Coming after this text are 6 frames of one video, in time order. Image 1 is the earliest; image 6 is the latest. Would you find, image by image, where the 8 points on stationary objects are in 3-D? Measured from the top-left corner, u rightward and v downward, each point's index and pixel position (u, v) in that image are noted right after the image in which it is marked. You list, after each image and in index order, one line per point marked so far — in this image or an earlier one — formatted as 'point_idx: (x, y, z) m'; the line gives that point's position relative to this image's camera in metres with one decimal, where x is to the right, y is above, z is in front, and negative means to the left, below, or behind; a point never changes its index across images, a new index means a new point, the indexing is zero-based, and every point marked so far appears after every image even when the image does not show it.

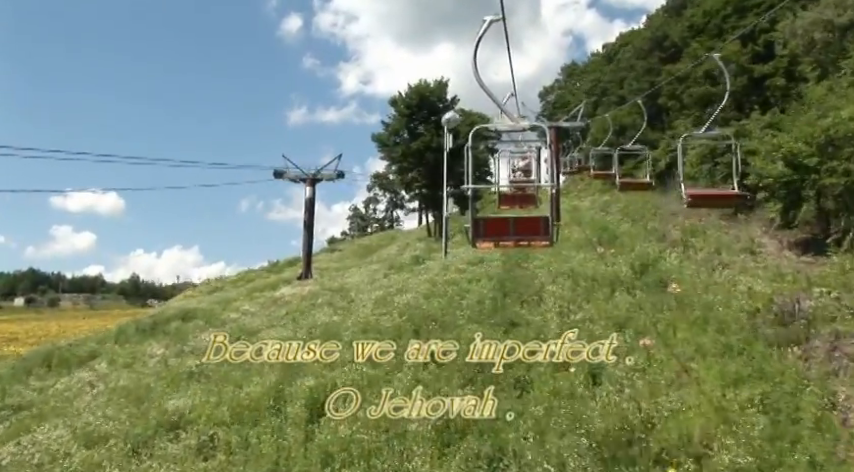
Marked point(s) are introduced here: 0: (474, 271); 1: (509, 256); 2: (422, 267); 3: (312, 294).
0: (+1.1, -0.8, +12.9) m
1: (+2.1, -0.6, +14.9) m
2: (-0.2, -0.9, +16.1) m
3: (-3.5, -1.8, +18.1) m
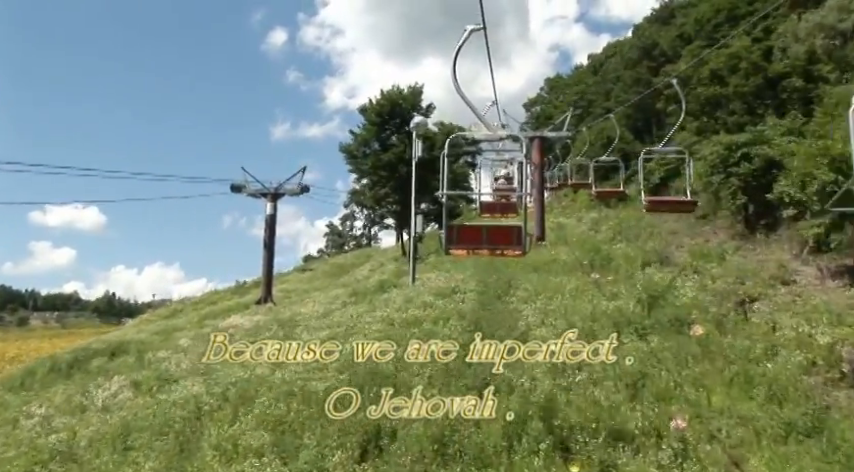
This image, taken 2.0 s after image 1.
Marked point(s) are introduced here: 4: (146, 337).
0: (+0.3, -1.3, +10.4) m
1: (+1.2, -1.1, +12.3) m
2: (-1.0, -1.4, +13.5) m
3: (-4.4, -2.4, +15.4) m
4: (-9.7, -3.5, +19.9) m
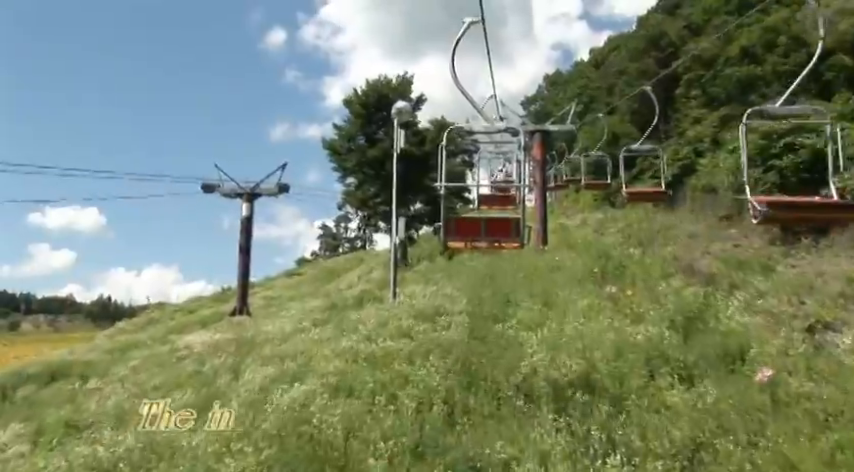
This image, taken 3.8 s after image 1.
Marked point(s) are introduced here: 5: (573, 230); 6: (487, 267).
0: (0.0, -1.4, +8.1) m
1: (+0.9, -1.2, +10.1) m
2: (-1.4, -1.5, +11.2) m
3: (-4.8, -2.5, +13.1) m
4: (-10.0, -3.6, +17.6) m
5: (+5.0, +0.2, +19.9) m
6: (+1.6, -0.8, +15.6) m
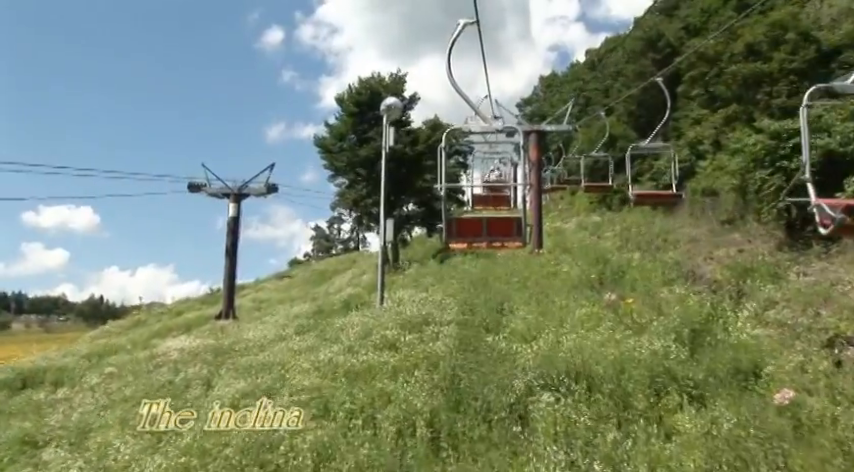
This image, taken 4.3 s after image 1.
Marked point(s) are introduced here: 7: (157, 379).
0: (-0.2, -1.5, +7.5) m
1: (+0.7, -1.3, +9.5) m
2: (-1.6, -1.6, +10.6) m
3: (-5.0, -2.6, +12.4) m
4: (-10.3, -3.6, +16.8) m
5: (+4.8, +0.1, +19.3) m
6: (+1.4, -0.9, +15.0) m
7: (-5.1, -2.7, +10.8) m
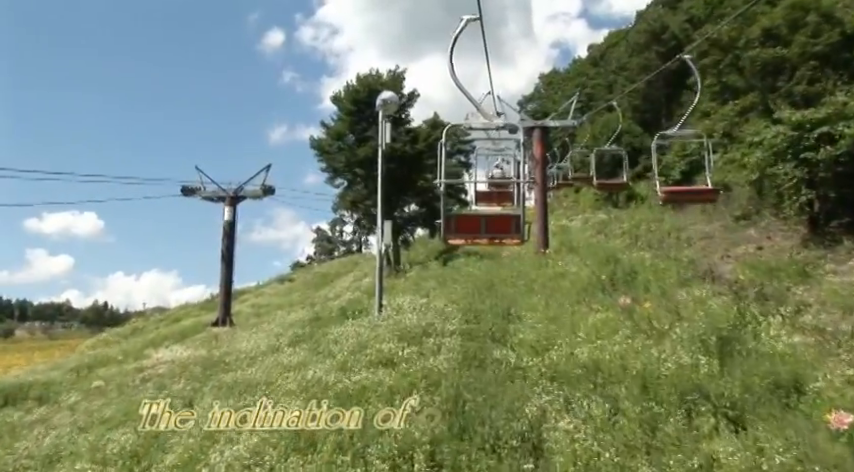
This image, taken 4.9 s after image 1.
0: (-0.2, -1.5, +6.8) m
1: (+0.7, -1.3, +8.7) m
2: (-1.5, -1.6, +9.9) m
3: (-5.0, -2.7, +11.7) m
4: (-10.2, -3.9, +16.2) m
5: (+4.8, +0.1, +18.6) m
6: (+1.4, -0.9, +14.3) m
7: (-5.0, -2.8, +10.1) m
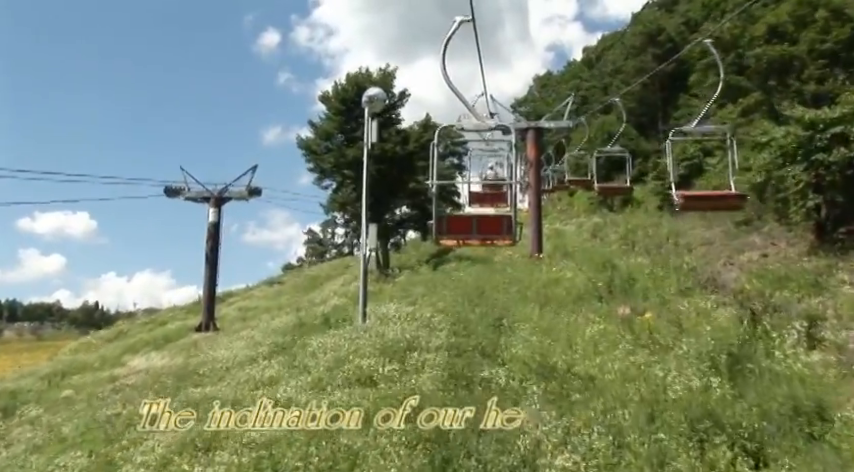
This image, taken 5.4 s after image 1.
0: (-0.4, -1.6, +6.1) m
1: (+0.5, -1.4, +8.1) m
2: (-1.8, -1.7, +9.2) m
3: (-5.2, -2.7, +11.0) m
4: (-10.5, -3.9, +15.4) m
5: (+4.5, 0.0, +18.0) m
6: (+1.1, -1.0, +13.7) m
7: (-5.3, -2.9, +9.4) m
